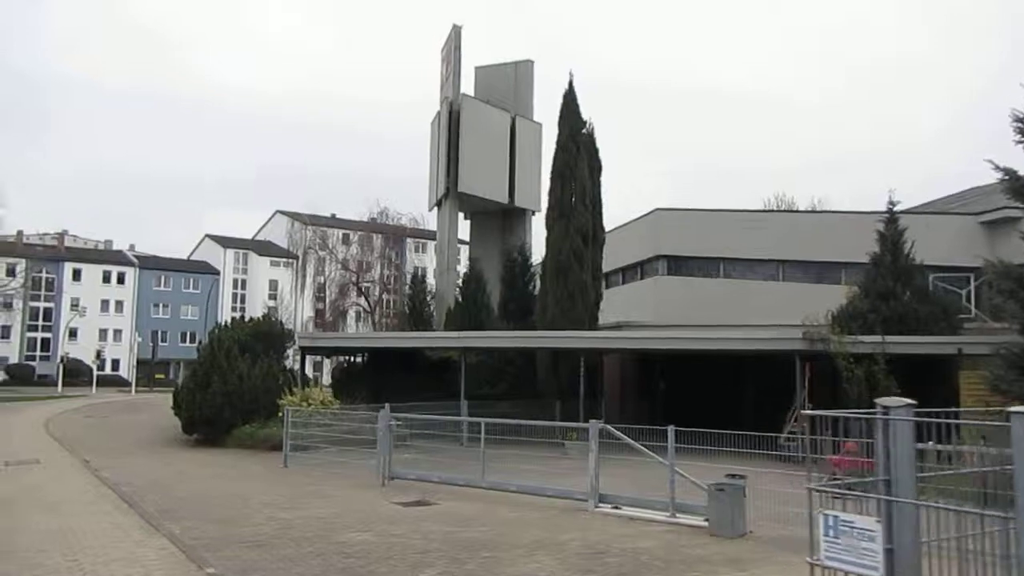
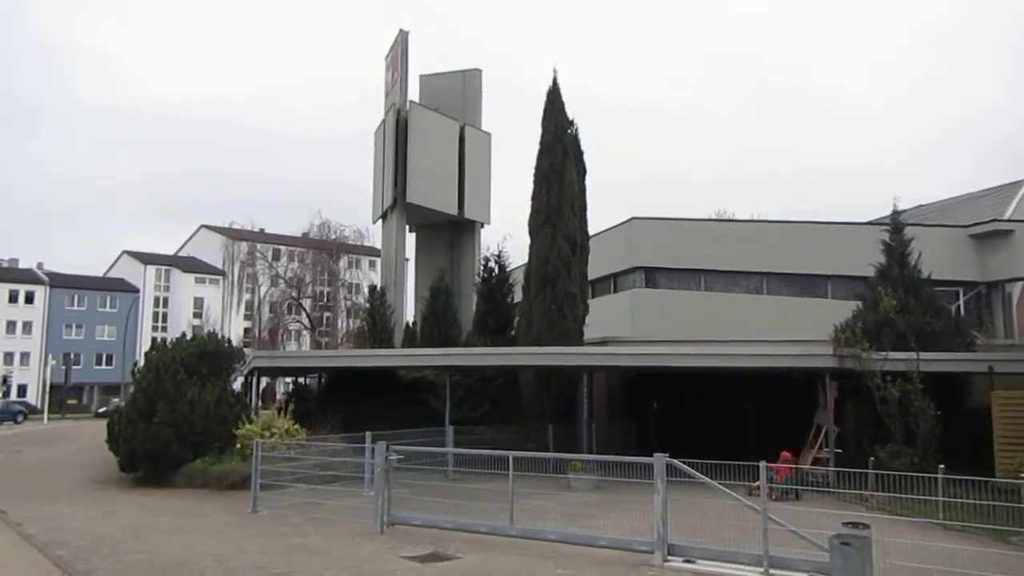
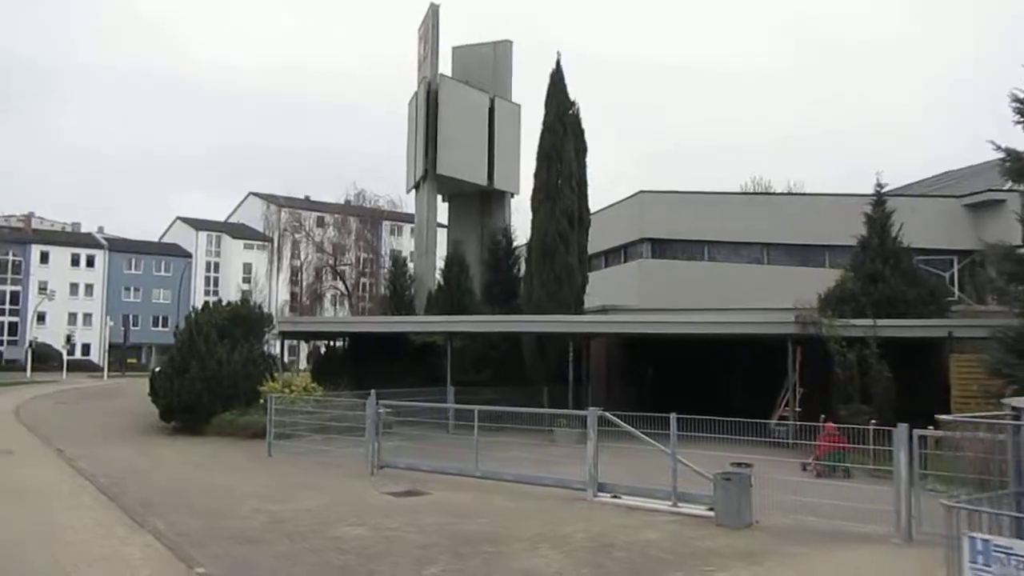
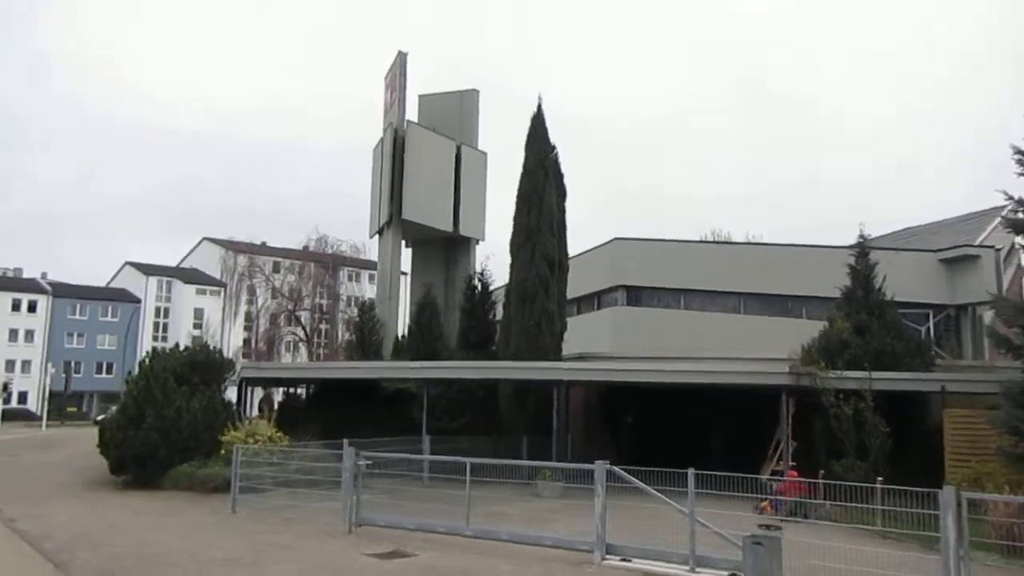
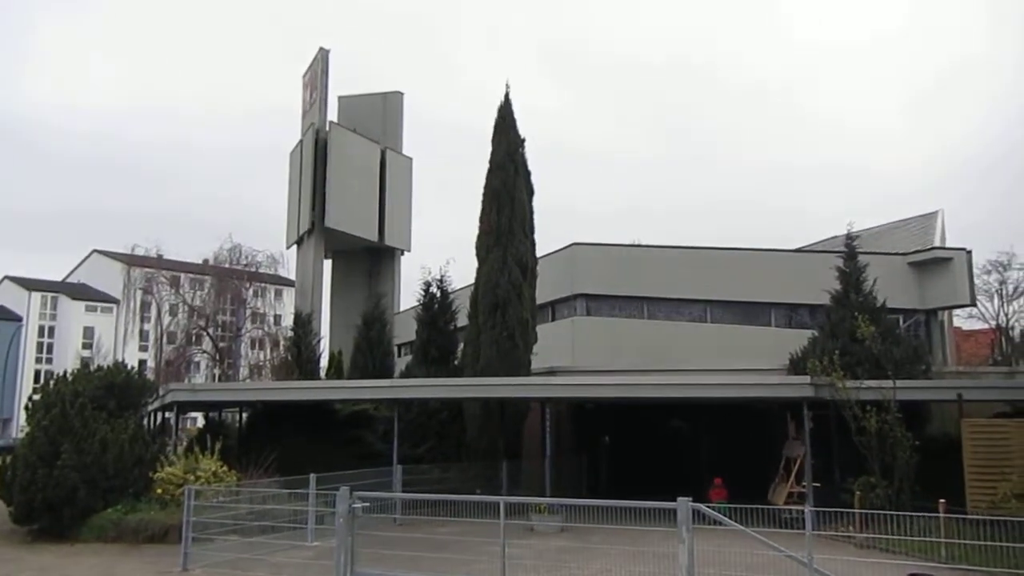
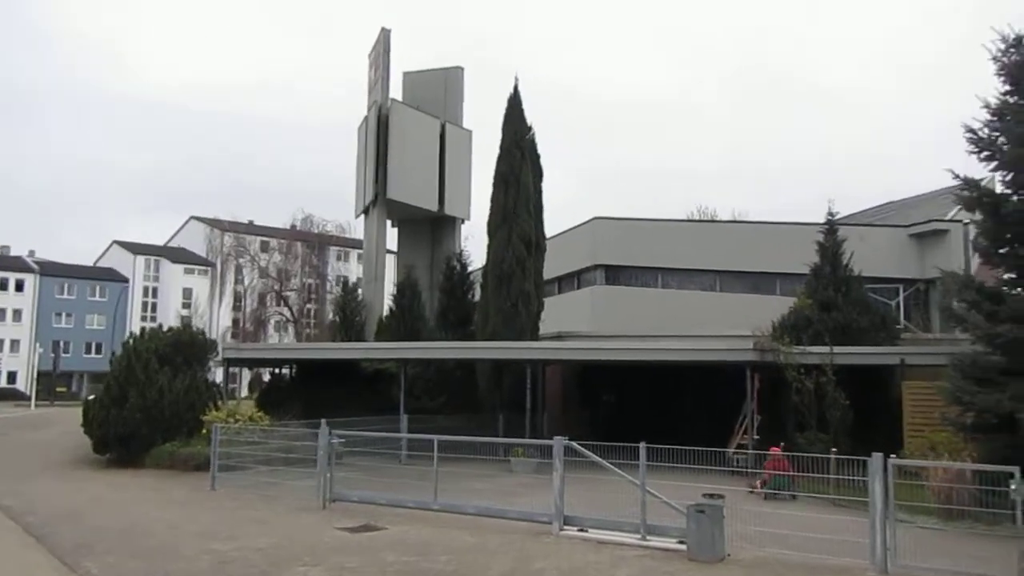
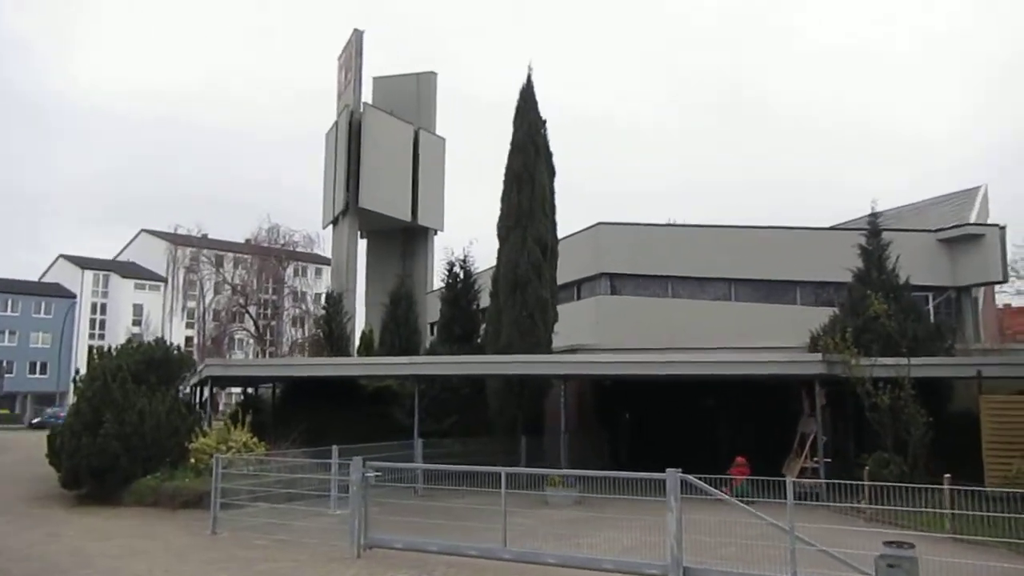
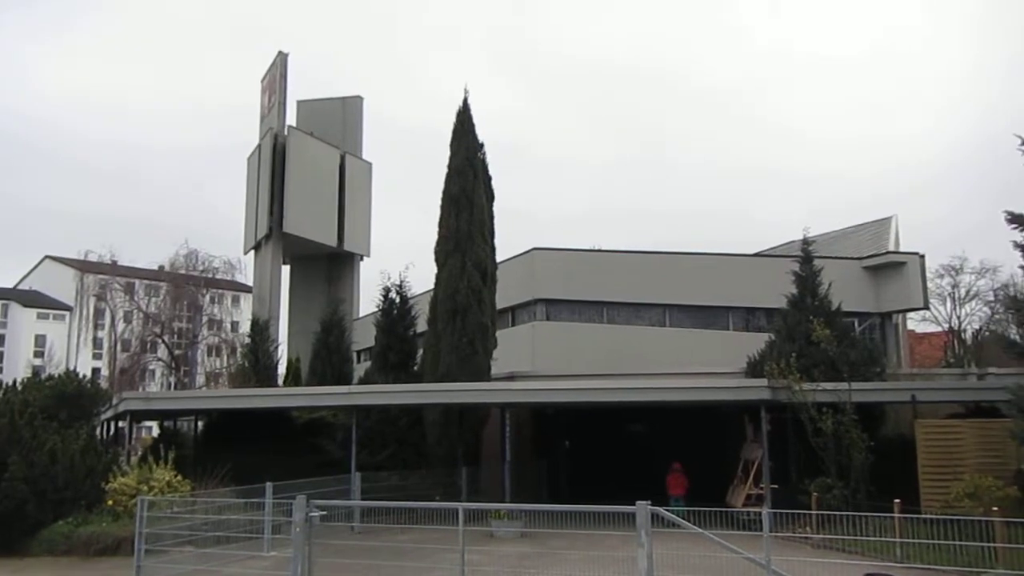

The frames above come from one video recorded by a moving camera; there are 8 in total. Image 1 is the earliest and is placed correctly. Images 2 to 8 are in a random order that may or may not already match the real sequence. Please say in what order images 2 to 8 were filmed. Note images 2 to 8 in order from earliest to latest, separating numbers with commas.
3, 6, 4, 2, 7, 5, 8
